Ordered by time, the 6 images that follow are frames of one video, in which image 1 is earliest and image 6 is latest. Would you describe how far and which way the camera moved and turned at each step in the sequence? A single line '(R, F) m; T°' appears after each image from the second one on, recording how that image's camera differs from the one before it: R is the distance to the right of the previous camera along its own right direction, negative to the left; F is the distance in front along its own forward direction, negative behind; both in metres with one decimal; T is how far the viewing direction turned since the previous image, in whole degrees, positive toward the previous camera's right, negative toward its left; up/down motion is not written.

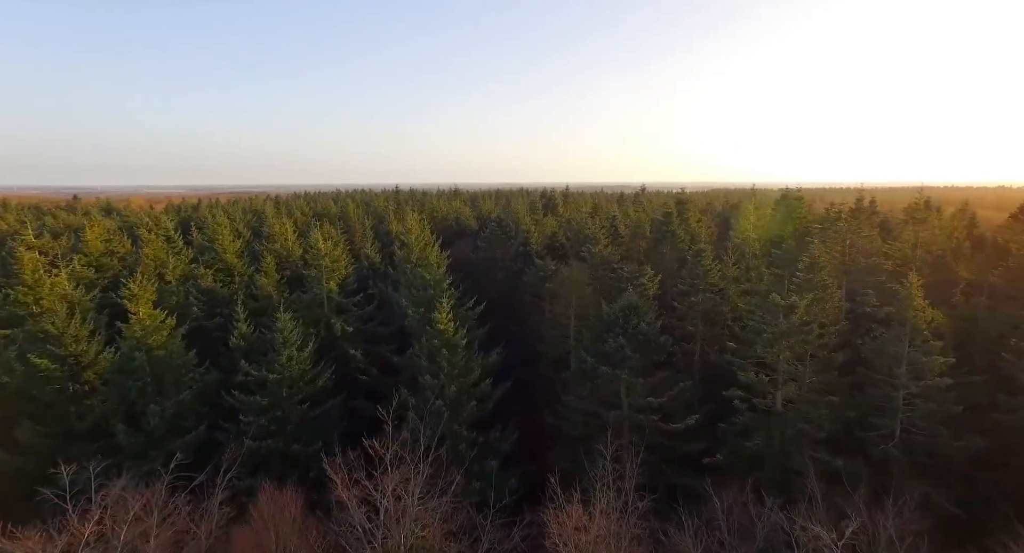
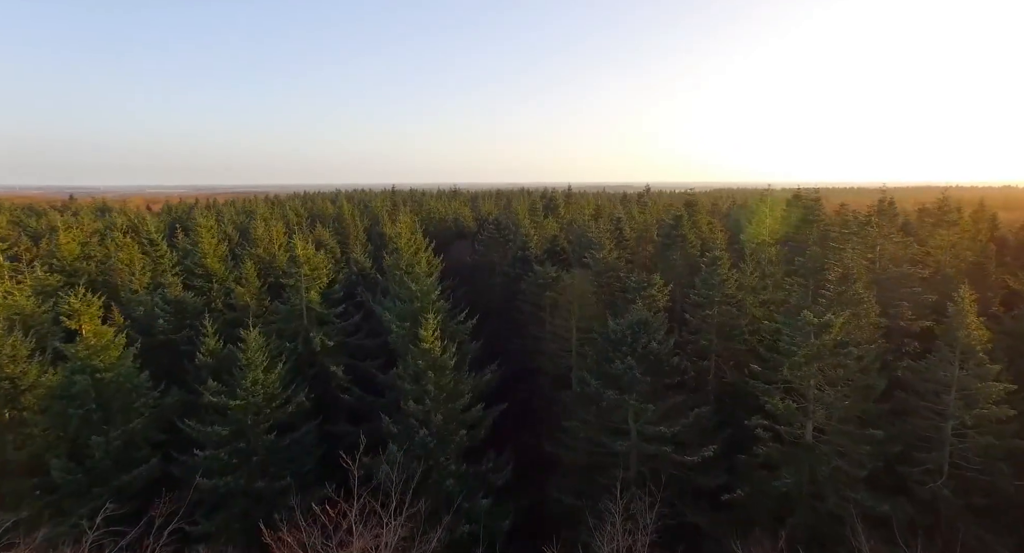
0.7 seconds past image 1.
(+0.3, +2.7) m; 0°
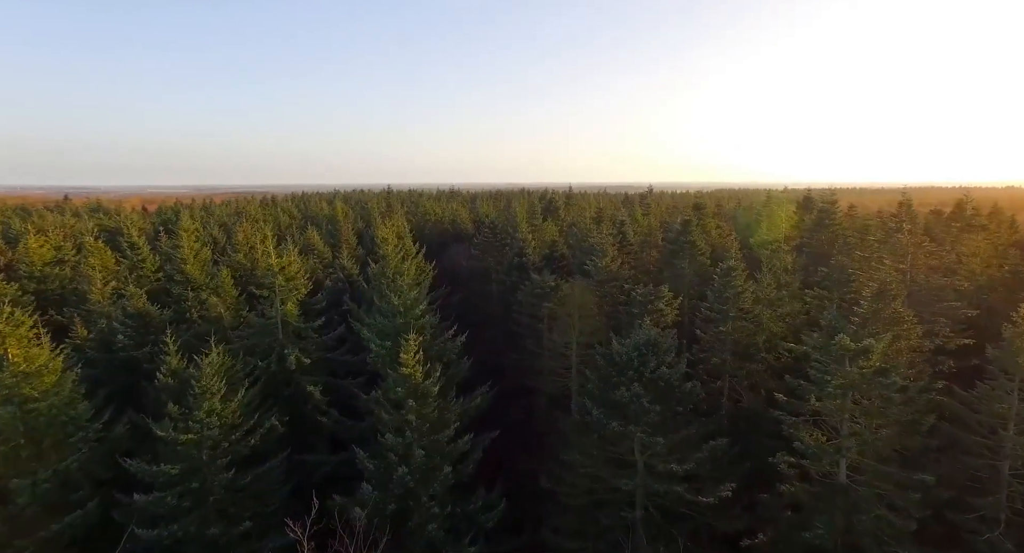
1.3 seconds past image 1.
(+0.3, +2.5) m; 0°
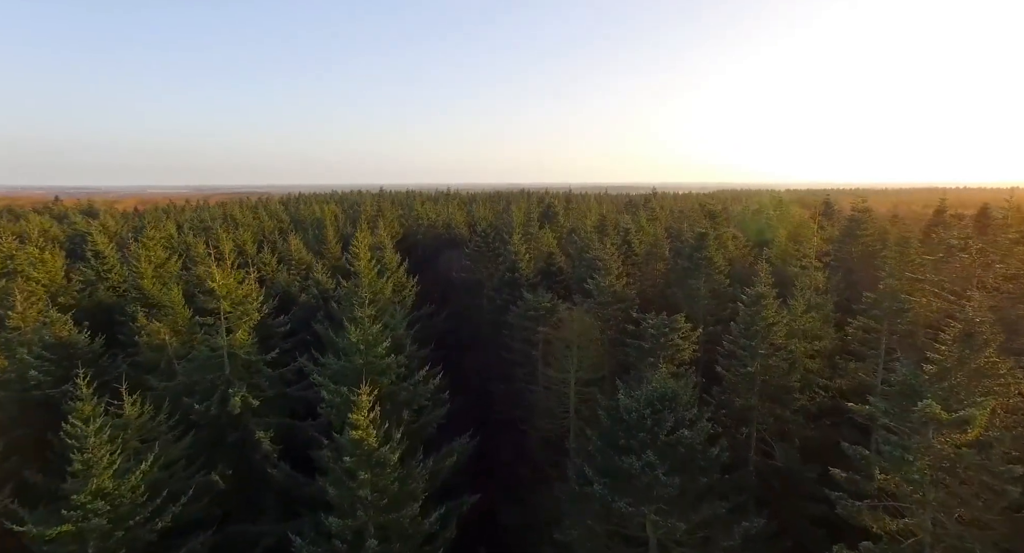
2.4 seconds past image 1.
(+0.6, +4.1) m; 0°
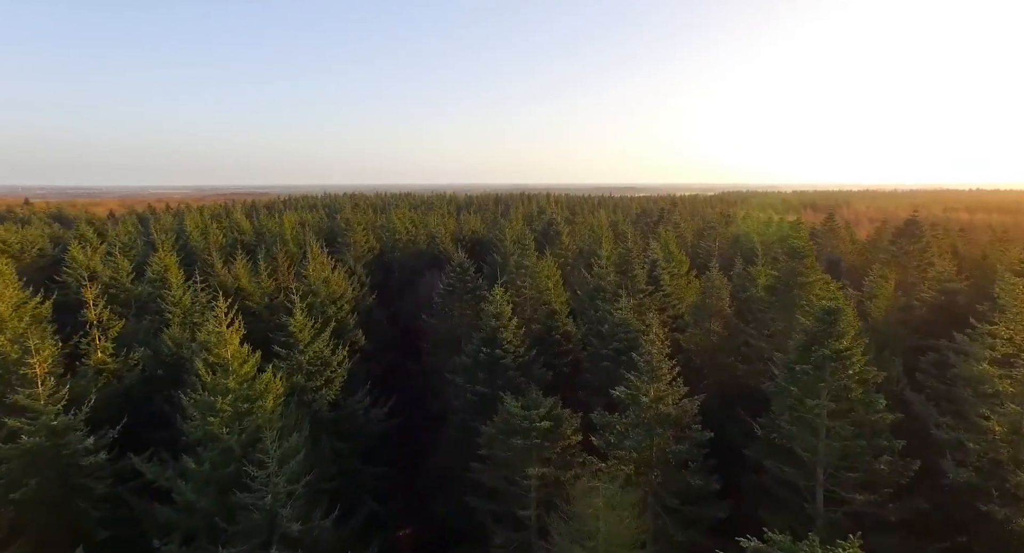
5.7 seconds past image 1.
(+1.0, +12.4) m; 0°
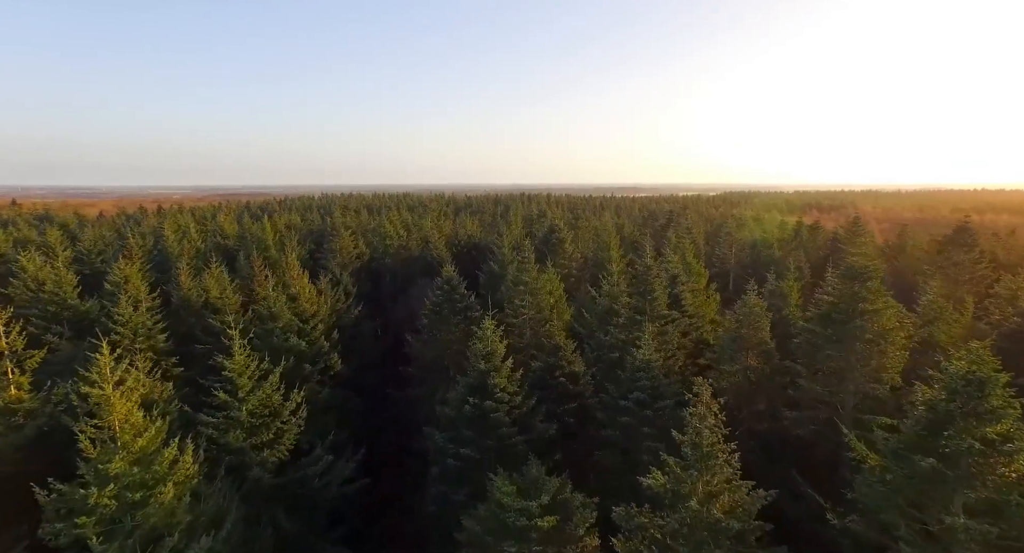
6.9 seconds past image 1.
(+0.2, +4.7) m; 0°
